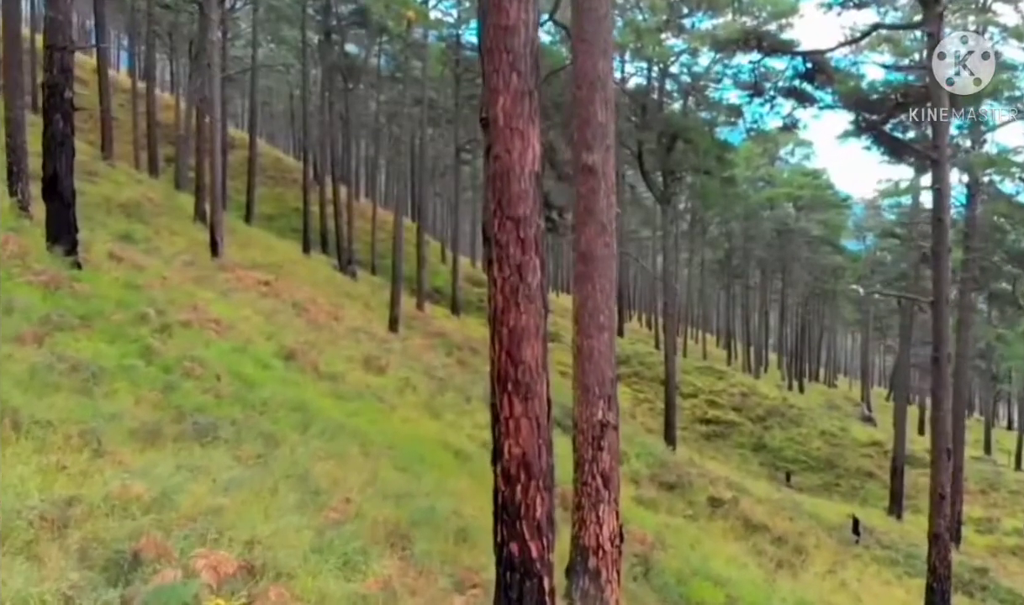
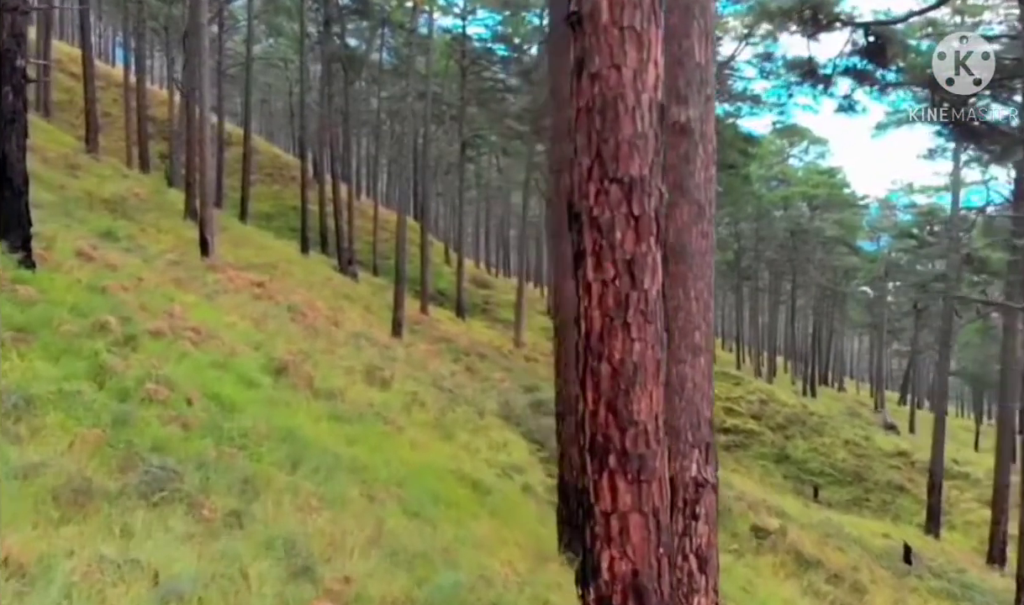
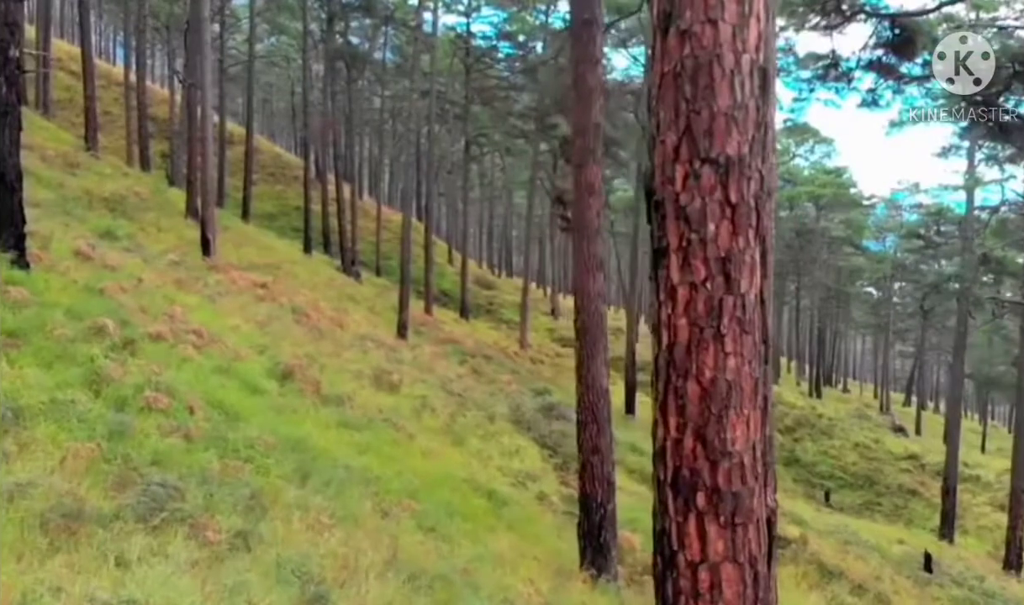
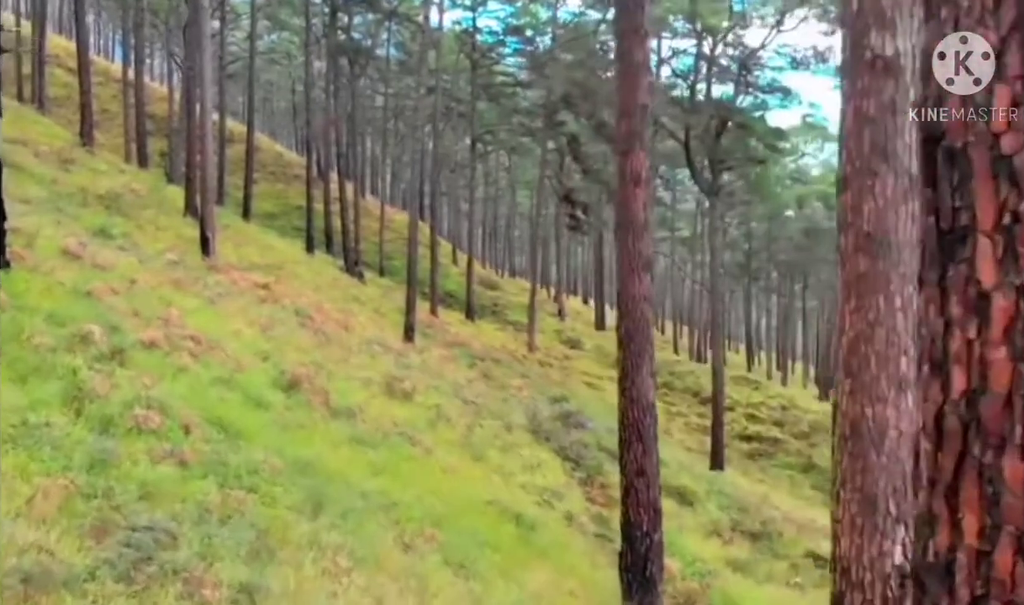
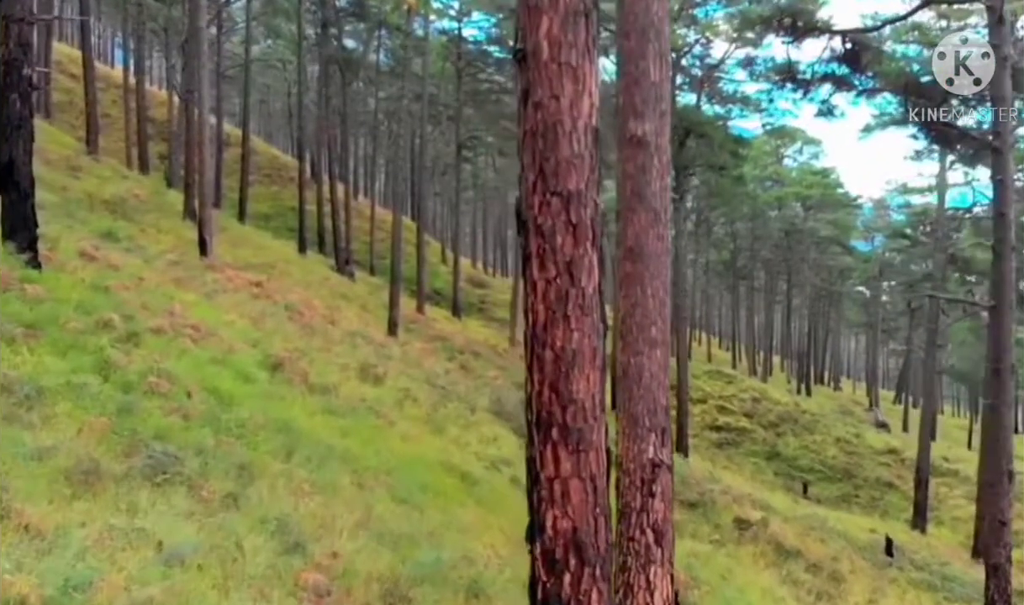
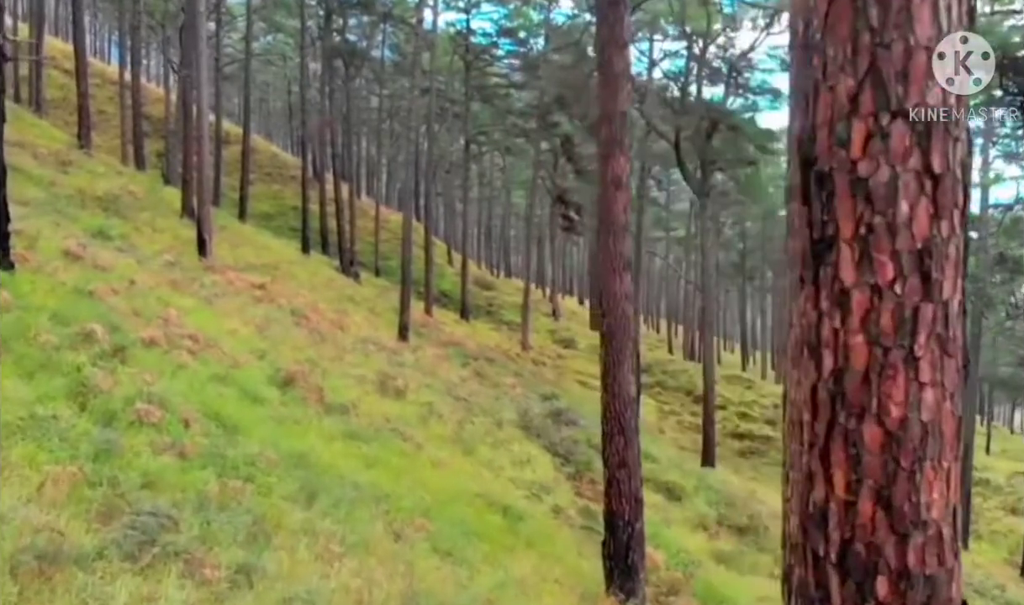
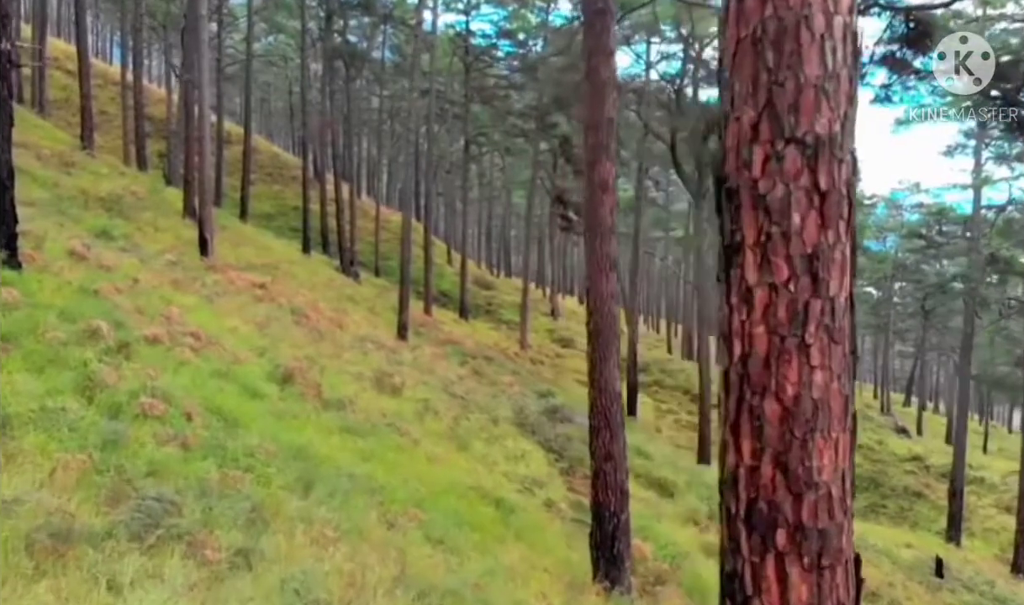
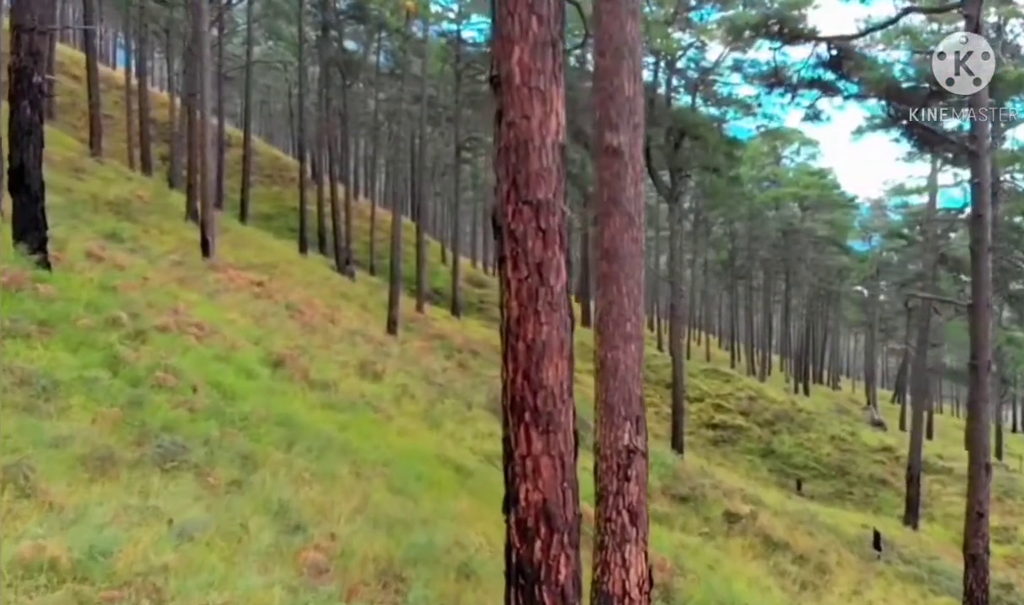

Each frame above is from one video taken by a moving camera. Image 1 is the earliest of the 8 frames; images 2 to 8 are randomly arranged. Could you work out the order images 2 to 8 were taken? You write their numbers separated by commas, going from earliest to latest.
8, 5, 2, 3, 7, 6, 4
